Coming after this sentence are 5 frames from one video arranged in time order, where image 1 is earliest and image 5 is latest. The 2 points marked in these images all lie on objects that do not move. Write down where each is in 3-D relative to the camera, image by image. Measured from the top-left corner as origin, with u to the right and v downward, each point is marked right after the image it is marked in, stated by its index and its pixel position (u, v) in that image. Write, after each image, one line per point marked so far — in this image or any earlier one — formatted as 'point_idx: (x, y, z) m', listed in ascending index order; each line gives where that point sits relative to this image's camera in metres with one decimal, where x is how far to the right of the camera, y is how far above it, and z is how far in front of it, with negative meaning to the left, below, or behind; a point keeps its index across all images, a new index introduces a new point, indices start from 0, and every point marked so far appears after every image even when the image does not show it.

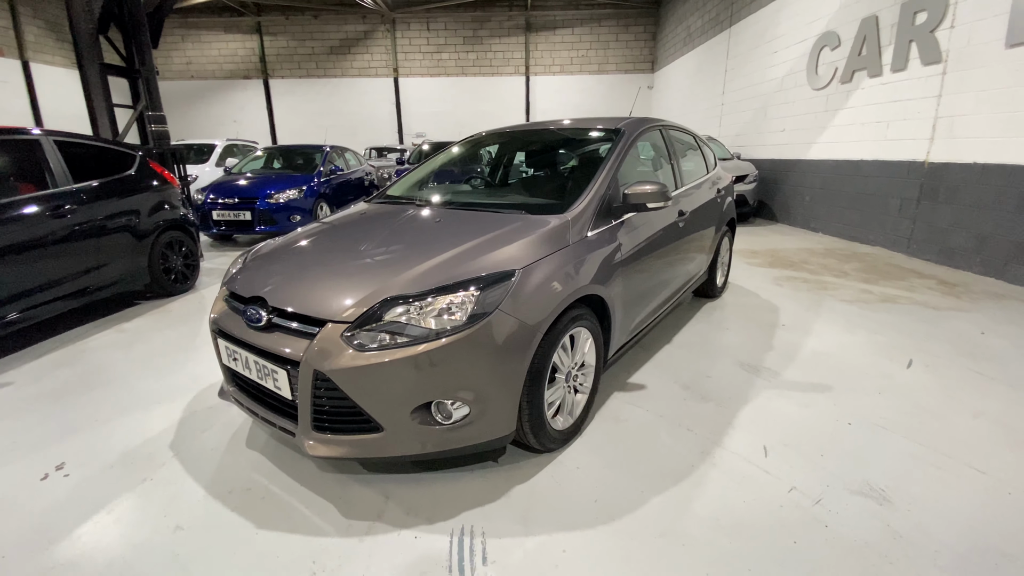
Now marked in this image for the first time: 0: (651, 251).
0: (+0.7, +0.2, +2.5) m
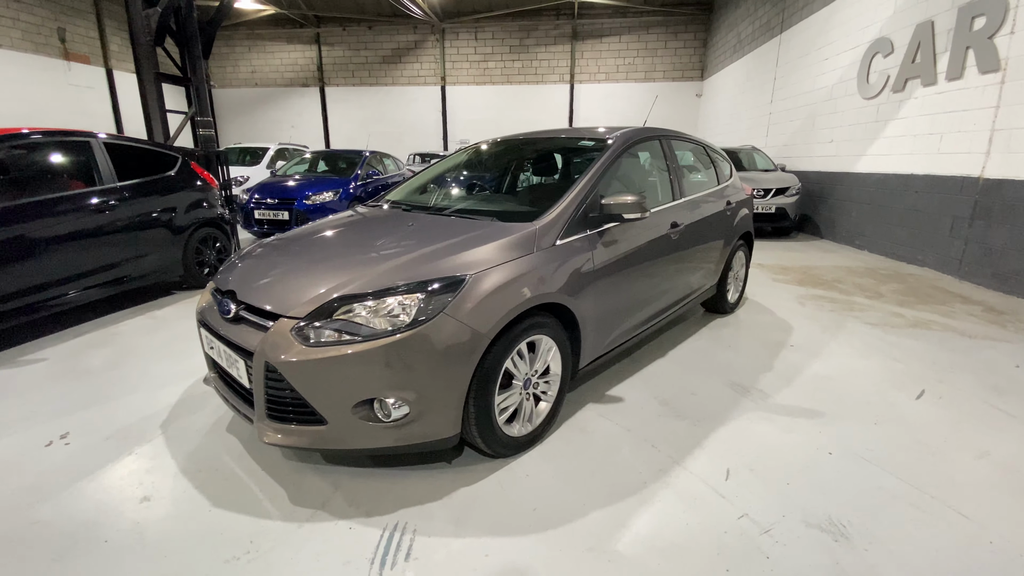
0: (+0.6, +0.1, +2.4) m
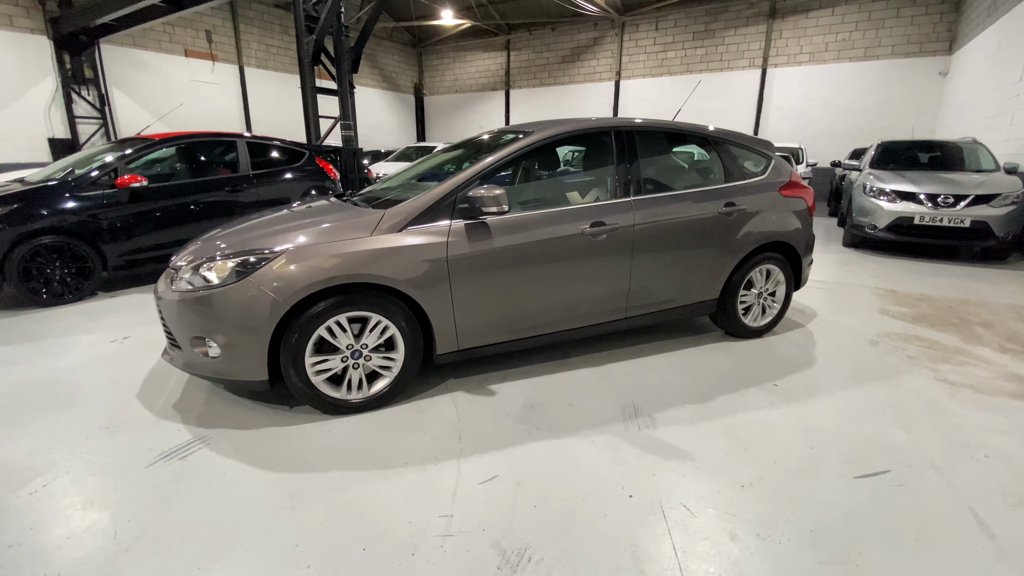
0: (+0.1, +0.1, +2.4) m
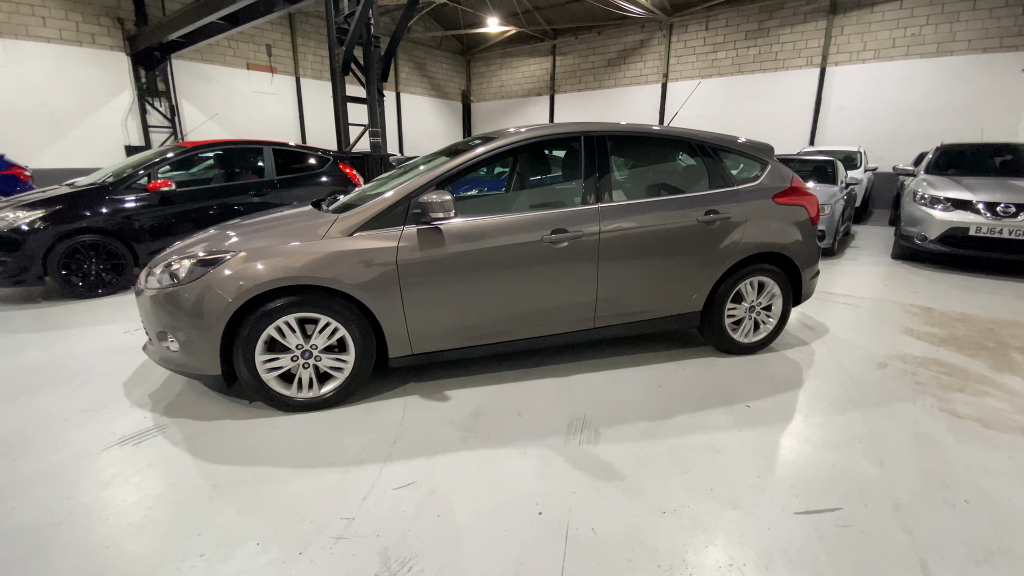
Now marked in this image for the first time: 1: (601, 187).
0: (-0.1, +0.1, +2.3) m
1: (+0.3, +0.6, +2.5) m
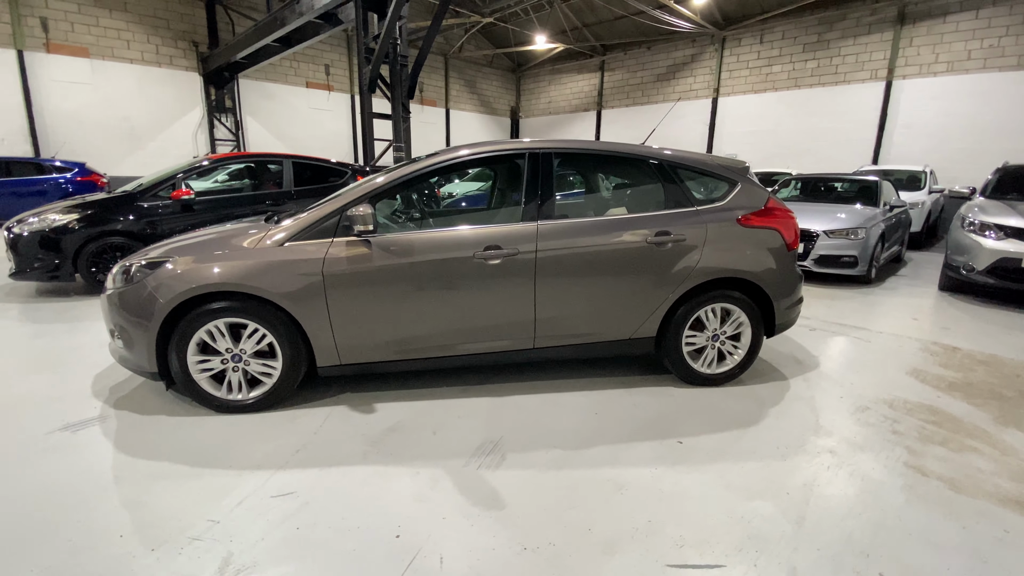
0: (-0.5, 0.0, +2.3) m
1: (0.0, +0.5, +2.5) m
